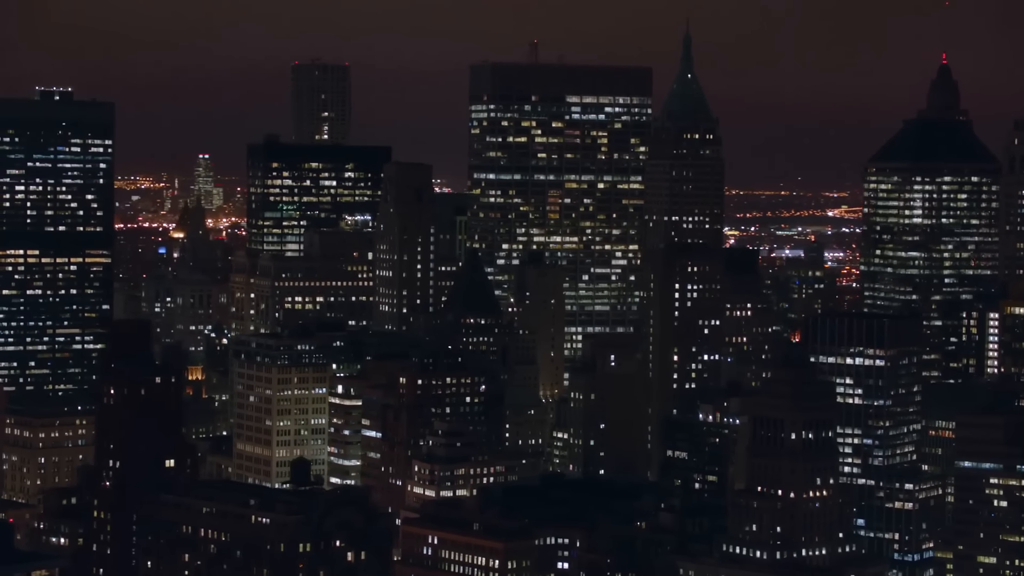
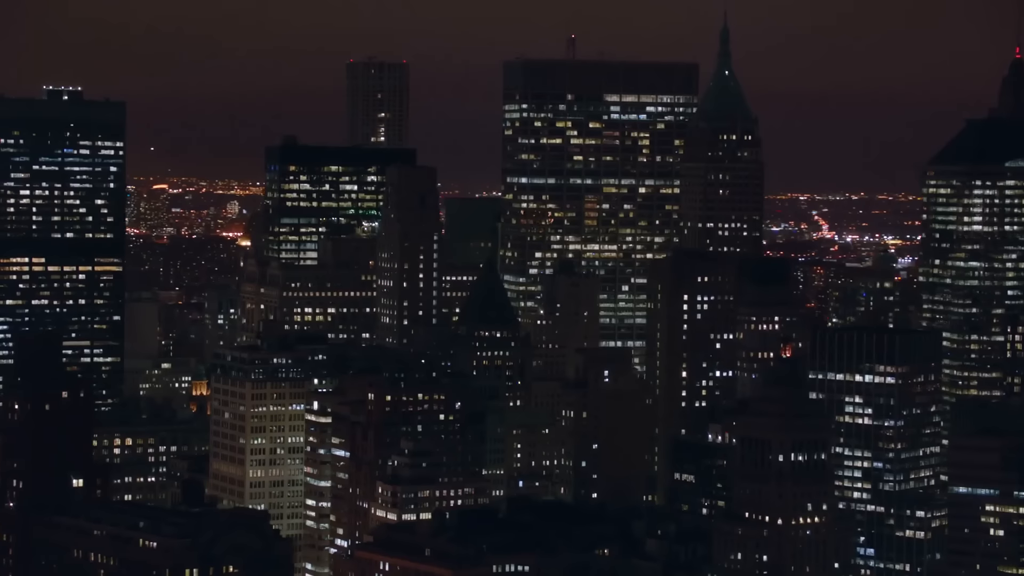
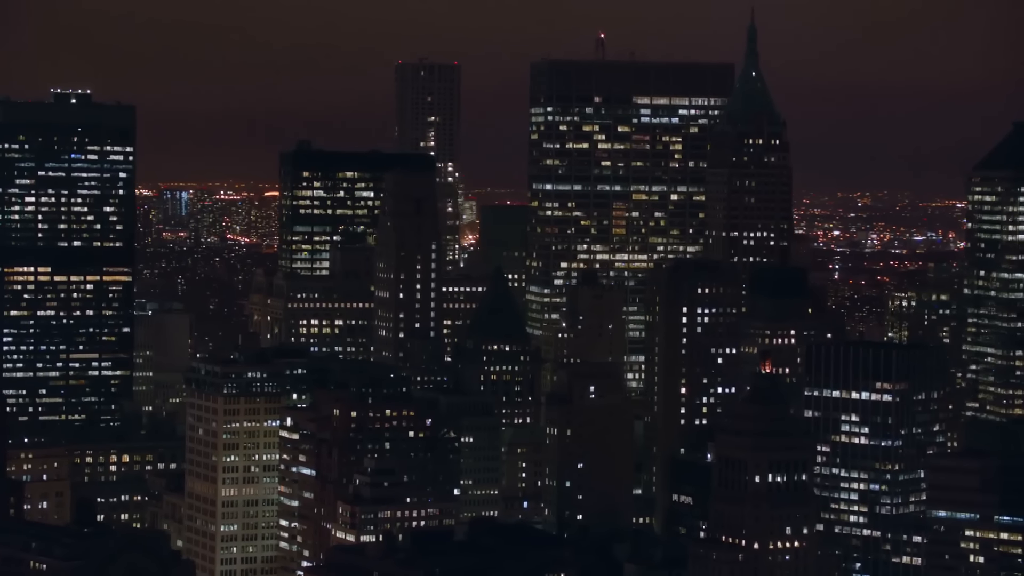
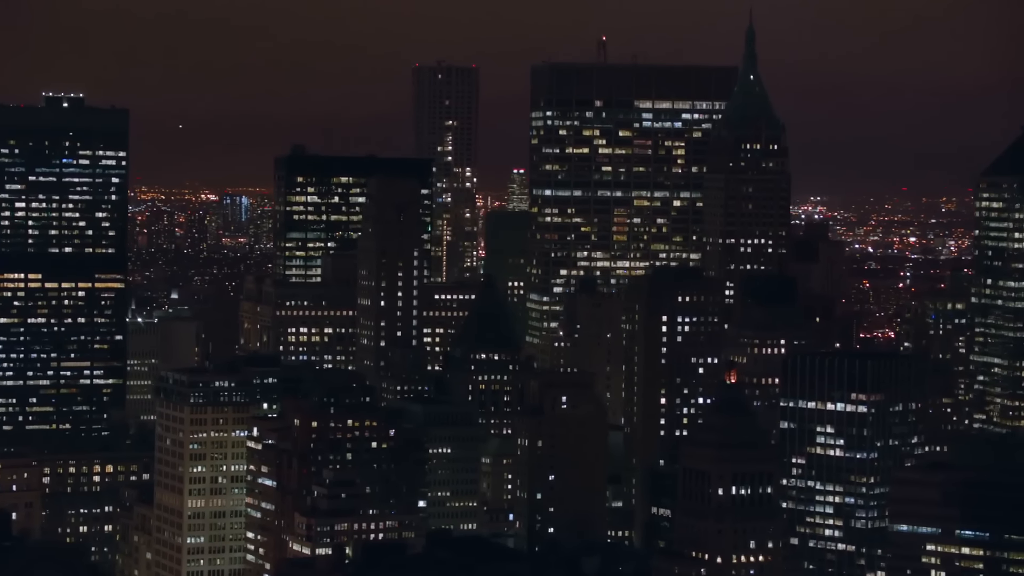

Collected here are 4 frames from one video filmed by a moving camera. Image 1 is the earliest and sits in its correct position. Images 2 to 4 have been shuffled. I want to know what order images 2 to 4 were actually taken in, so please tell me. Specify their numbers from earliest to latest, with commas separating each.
2, 3, 4
